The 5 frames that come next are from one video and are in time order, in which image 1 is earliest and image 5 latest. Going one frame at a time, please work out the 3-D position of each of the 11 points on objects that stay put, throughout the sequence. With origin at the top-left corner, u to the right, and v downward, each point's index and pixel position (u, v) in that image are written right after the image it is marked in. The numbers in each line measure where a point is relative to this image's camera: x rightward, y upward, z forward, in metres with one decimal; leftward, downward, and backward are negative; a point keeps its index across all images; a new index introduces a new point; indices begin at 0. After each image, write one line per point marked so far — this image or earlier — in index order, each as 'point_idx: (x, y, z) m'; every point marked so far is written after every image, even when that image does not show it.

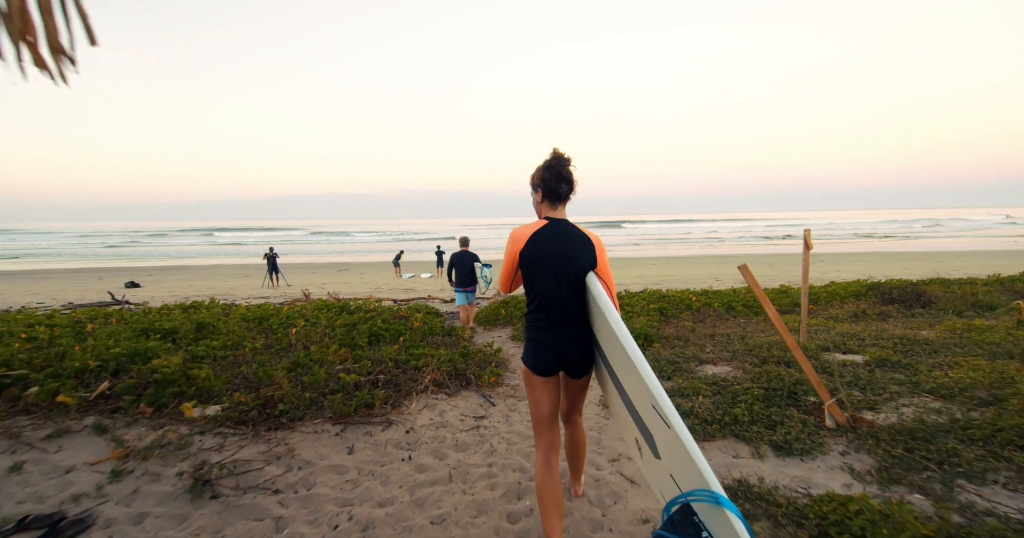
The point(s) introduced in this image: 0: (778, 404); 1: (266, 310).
0: (+1.9, -1.0, +3.2) m
1: (-5.1, -0.9, +9.1) m
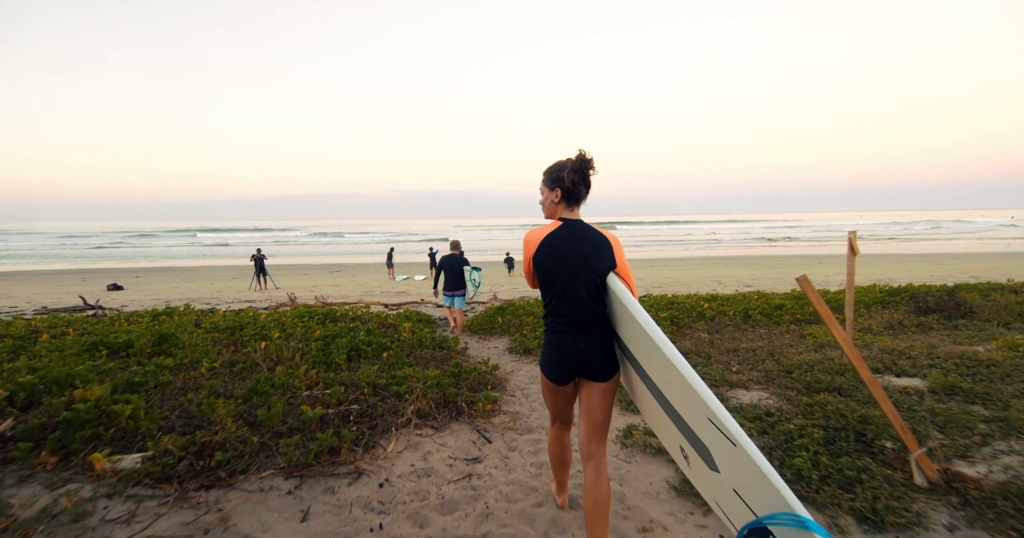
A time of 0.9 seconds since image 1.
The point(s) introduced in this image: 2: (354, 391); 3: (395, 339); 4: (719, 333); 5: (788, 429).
0: (+1.9, -1.1, +2.6) m
1: (-5.1, -0.9, +8.3) m
2: (-1.3, -1.0, +3.7) m
3: (-1.7, -1.0, +6.3) m
4: (+2.9, -0.9, +6.3) m
5: (+1.8, -1.0, +2.8) m
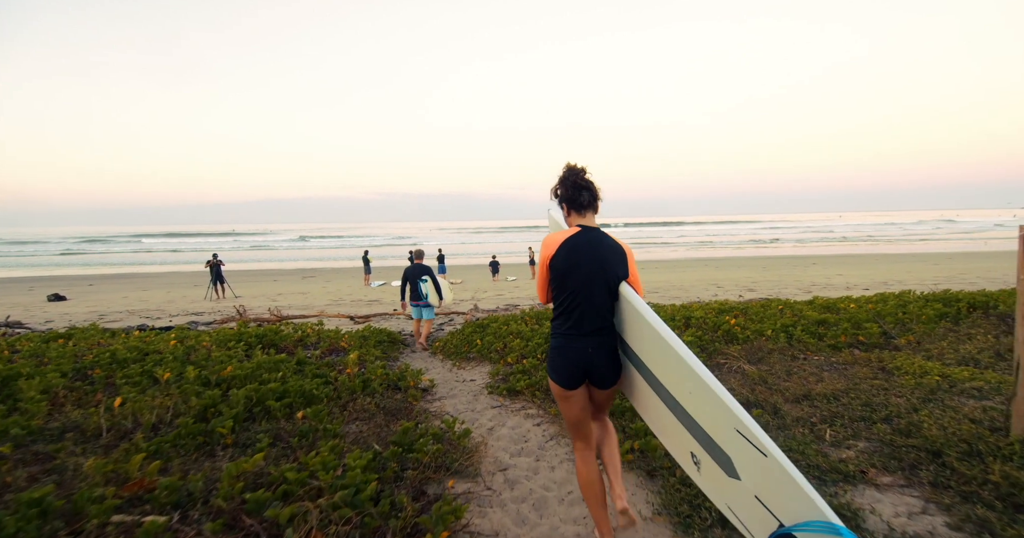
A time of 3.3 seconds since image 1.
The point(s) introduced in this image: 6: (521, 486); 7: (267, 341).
0: (+1.8, -1.2, +1.0) m
1: (-5.4, -1.1, +6.6) m
2: (-1.4, -1.1, +2.0) m
3: (-1.9, -1.1, +4.6) m
4: (+2.7, -1.0, +4.8) m
5: (+1.6, -1.1, +1.2) m
6: (+0.1, -1.4, +2.9) m
7: (-3.7, -1.1, +6.7) m
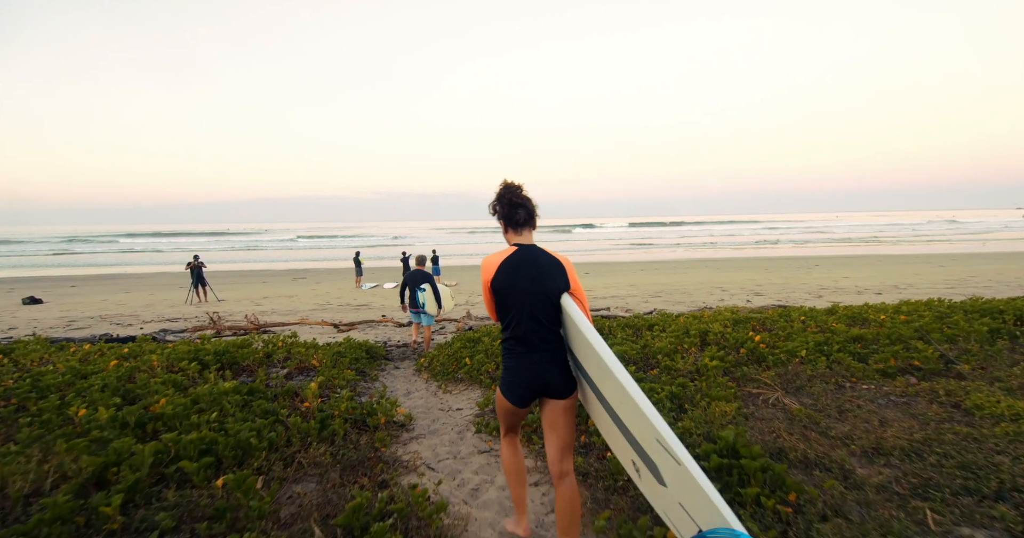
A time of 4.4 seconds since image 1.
0: (+1.8, -1.3, +0.2) m
1: (-5.5, -1.2, +5.7) m
2: (-1.5, -1.3, +1.2) m
3: (-1.9, -1.2, +3.8) m
4: (+2.6, -1.1, +4.0) m
5: (+1.6, -1.2, +0.5) m
6: (0.0, -1.5, +2.1) m
7: (-3.8, -1.2, +5.9) m
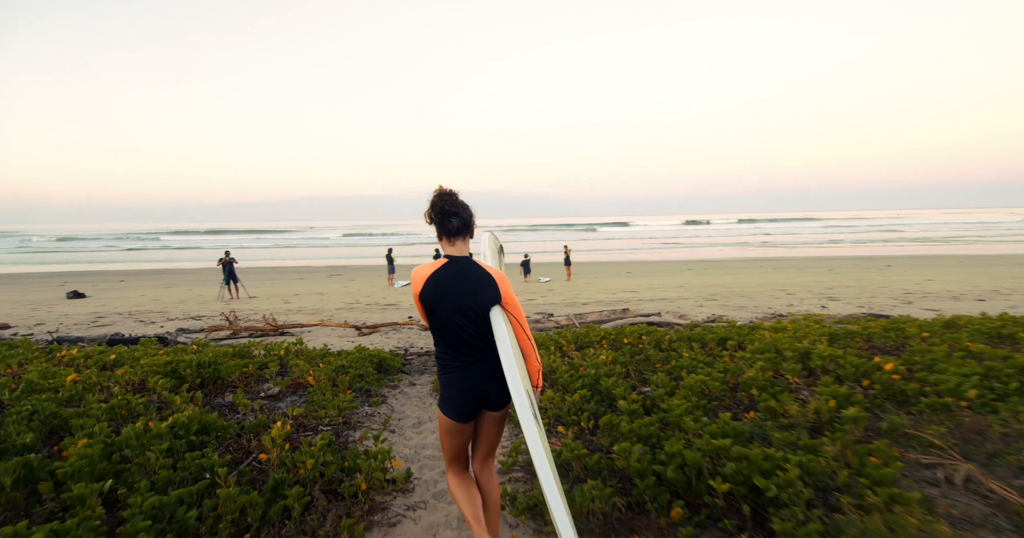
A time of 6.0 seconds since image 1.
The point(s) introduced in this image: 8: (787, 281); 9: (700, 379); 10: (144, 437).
0: (+1.7, -1.3, -1.2) m
1: (-5.1, -1.2, +4.9) m
2: (-1.5, -1.3, +0.1) m
3: (-1.7, -1.2, +2.7) m
4: (+2.9, -1.2, +2.5) m
5: (+1.5, -1.3, -0.9) m
6: (+0.1, -1.5, +0.8) m
7: (-3.4, -1.2, +5.0) m
8: (+11.8, -0.6, +19.0) m
9: (+1.7, -1.0, +3.9) m
10: (-2.4, -1.1, +2.9) m
